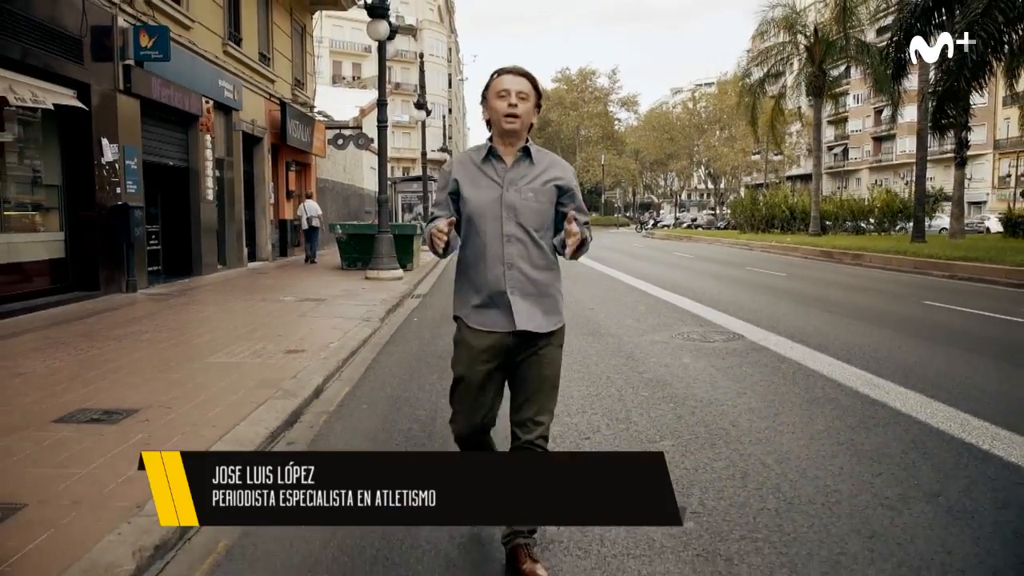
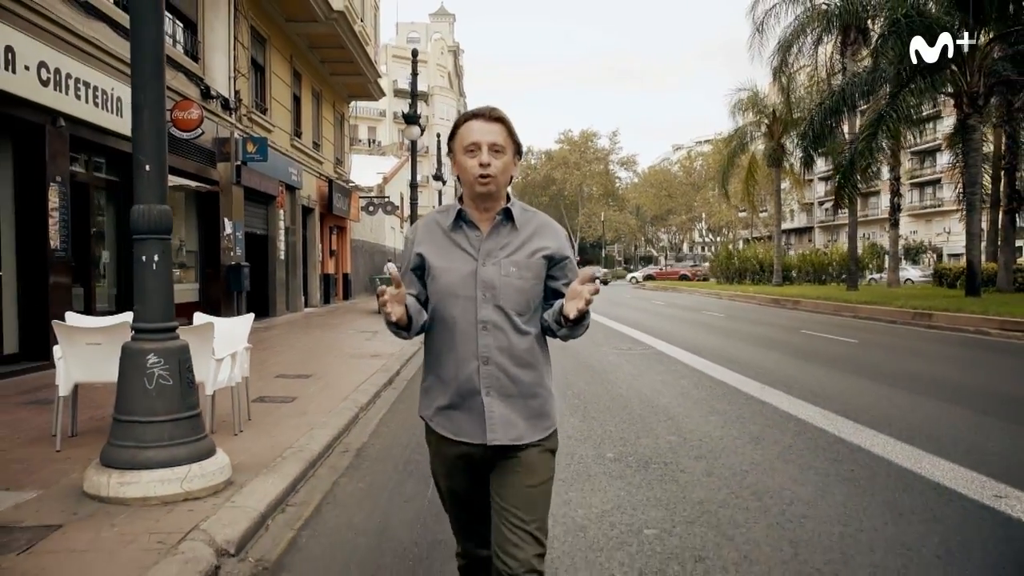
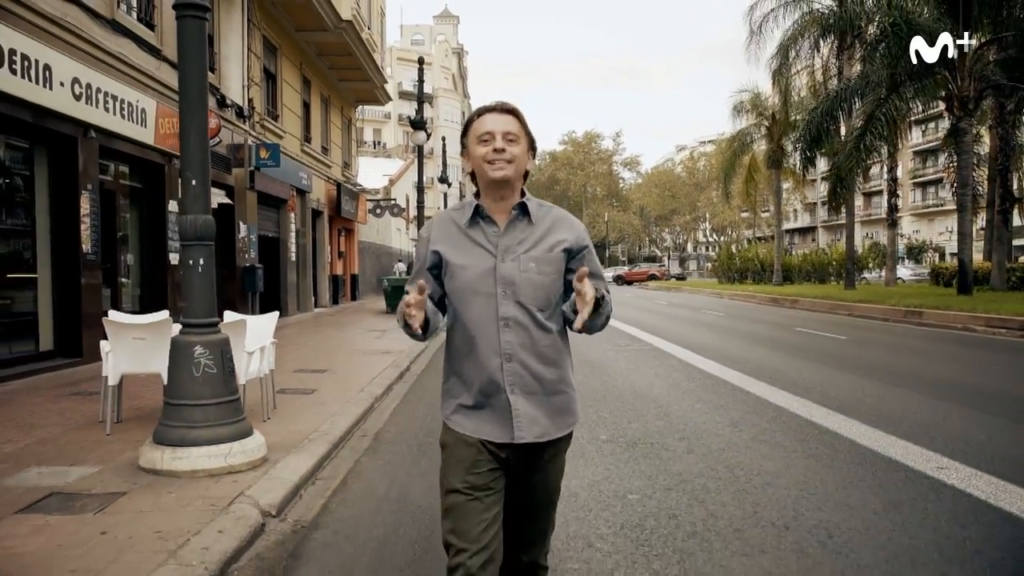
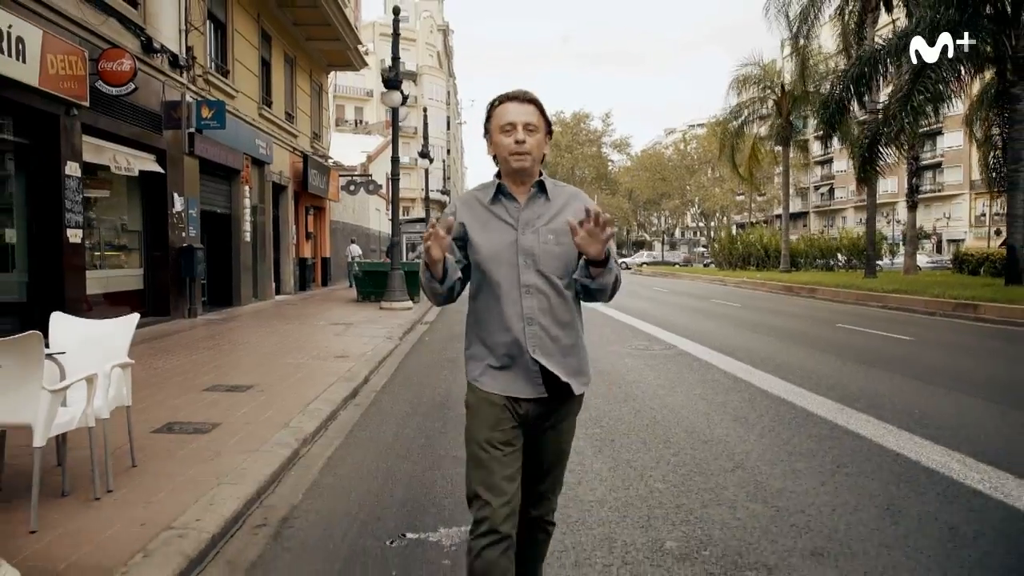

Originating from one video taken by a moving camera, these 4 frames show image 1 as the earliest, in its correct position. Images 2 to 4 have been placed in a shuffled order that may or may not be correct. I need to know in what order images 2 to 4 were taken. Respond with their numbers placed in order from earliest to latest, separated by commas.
4, 2, 3
